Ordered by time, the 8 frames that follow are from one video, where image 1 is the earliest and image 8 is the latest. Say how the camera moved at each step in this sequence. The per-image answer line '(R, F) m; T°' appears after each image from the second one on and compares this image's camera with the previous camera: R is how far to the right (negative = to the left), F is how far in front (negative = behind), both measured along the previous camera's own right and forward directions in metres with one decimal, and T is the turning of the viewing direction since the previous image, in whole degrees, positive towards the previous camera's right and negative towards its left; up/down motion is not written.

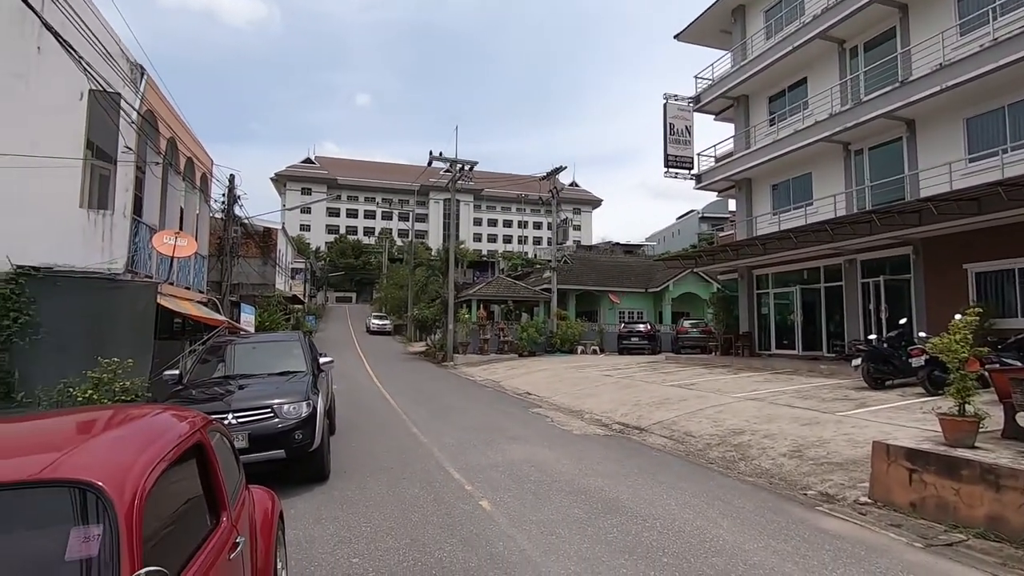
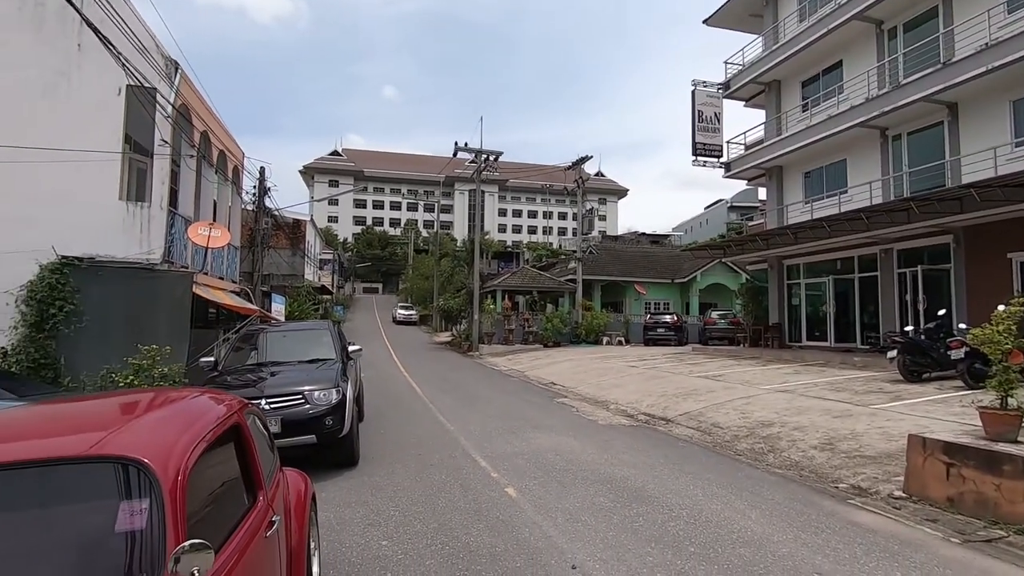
(0.0, 0.0) m; -3°
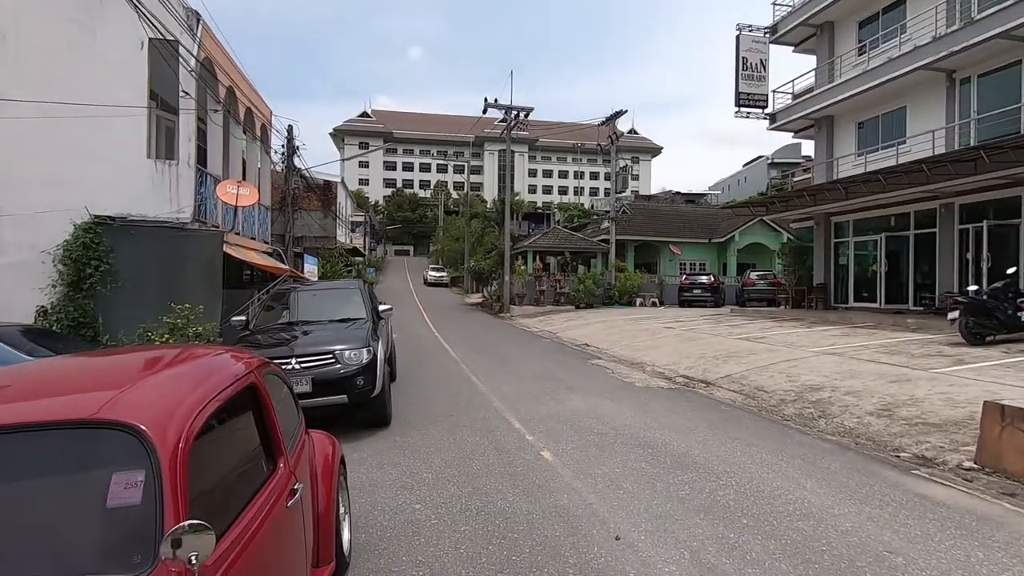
(-0.1, +0.4) m; -3°
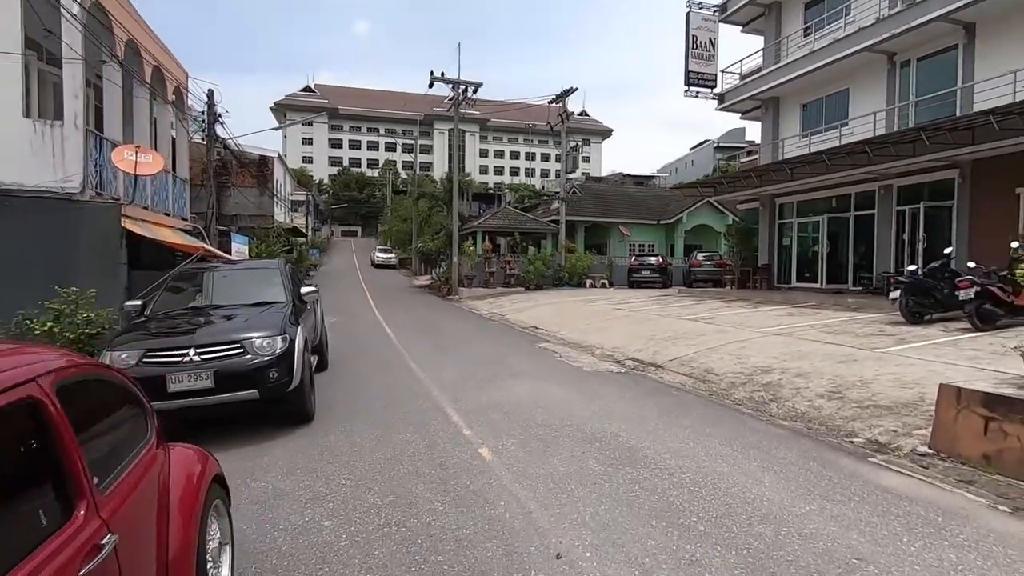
(+0.2, +0.7) m; +5°
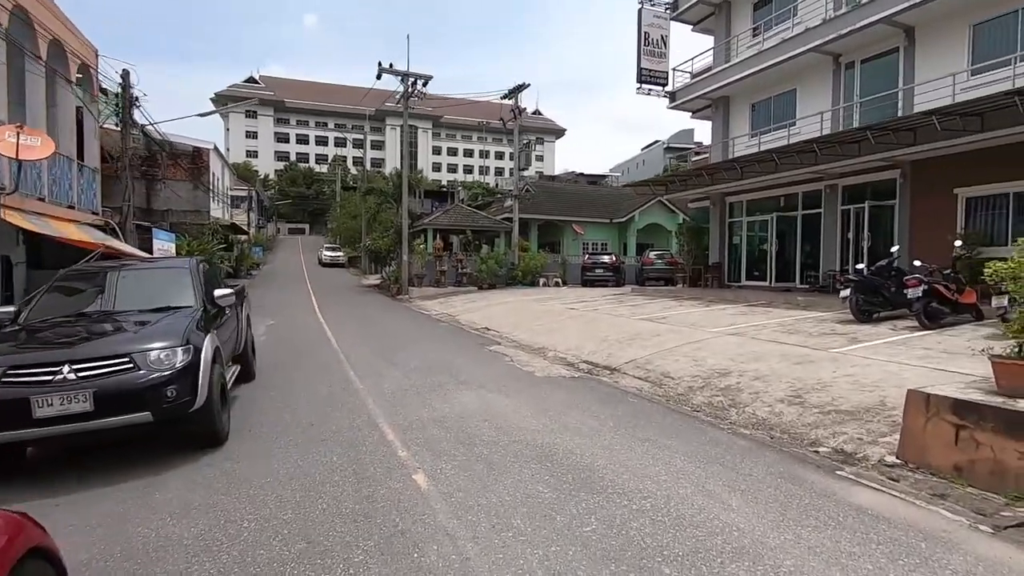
(+0.1, +0.7) m; +5°
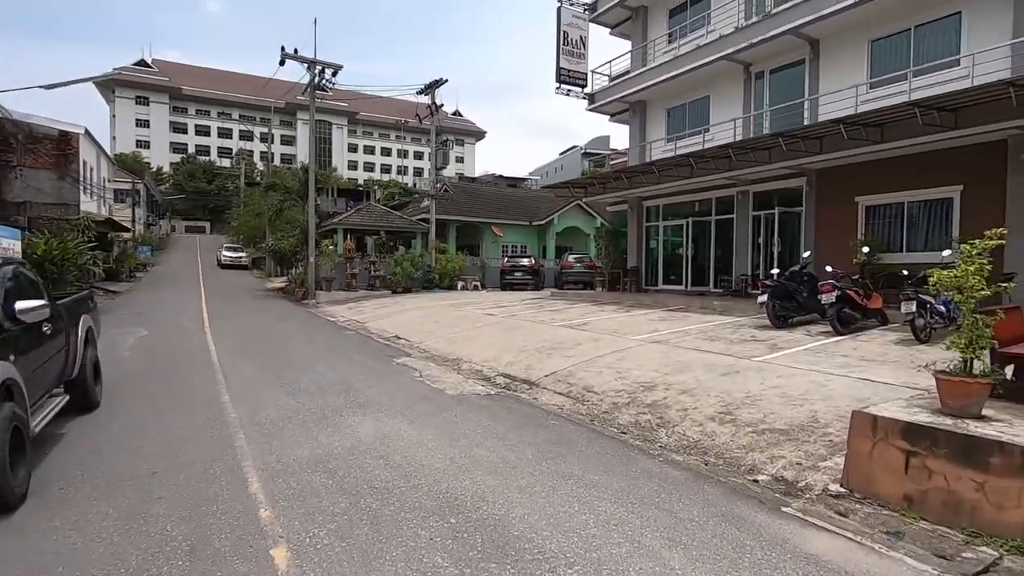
(+0.2, +1.0) m; +8°
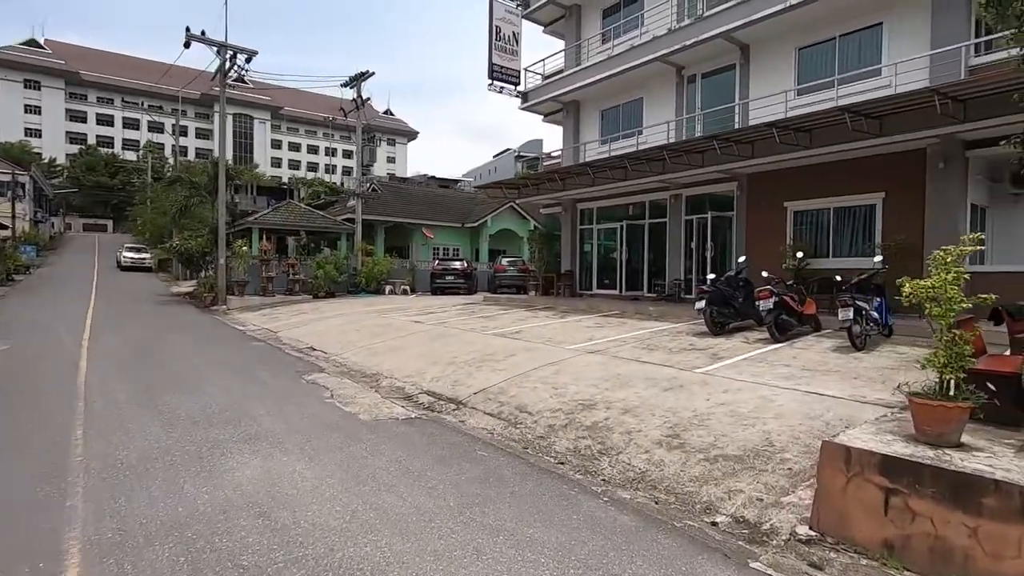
(+0.2, +1.0) m; +7°
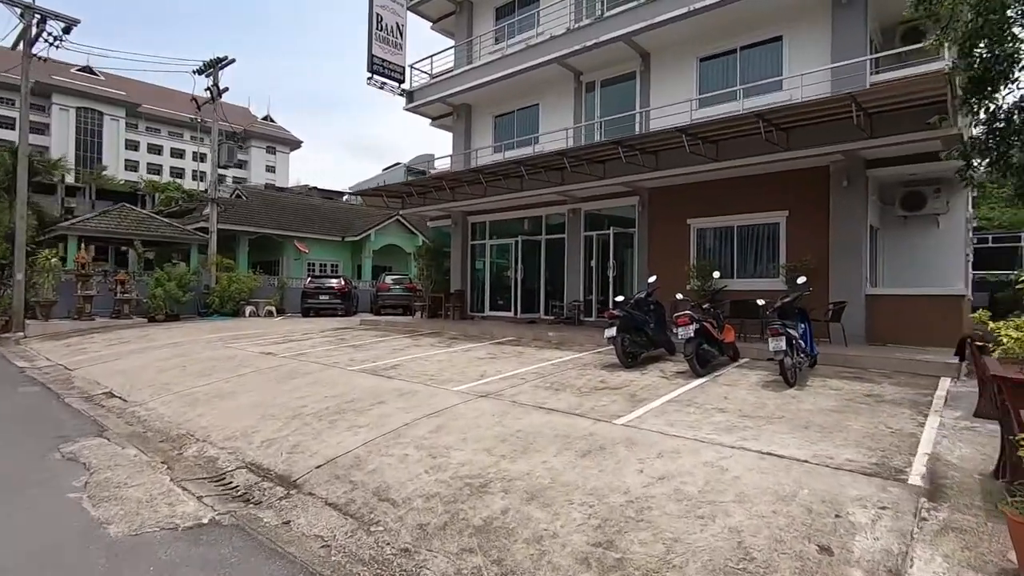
(+0.3, +2.3) m; +11°
